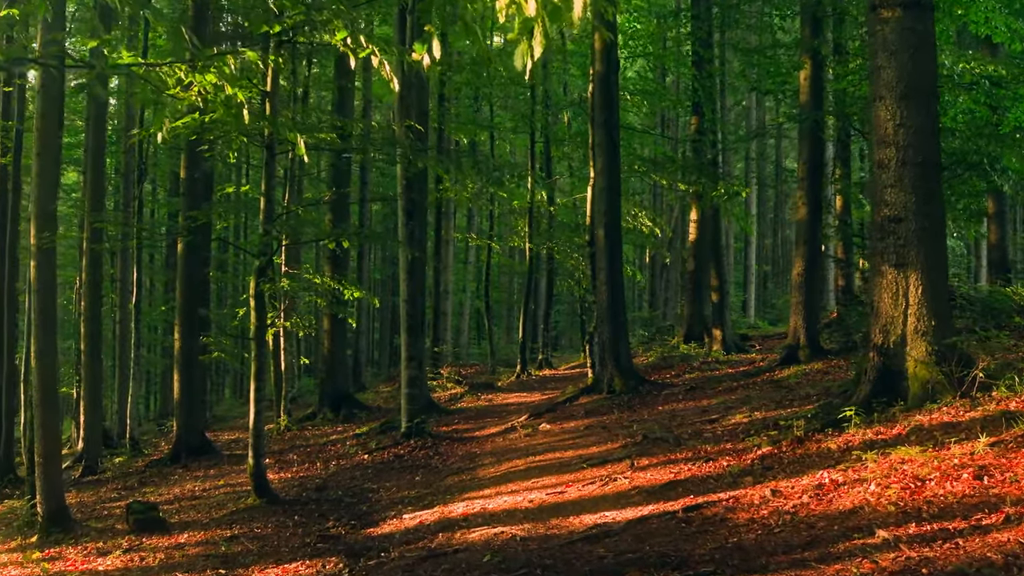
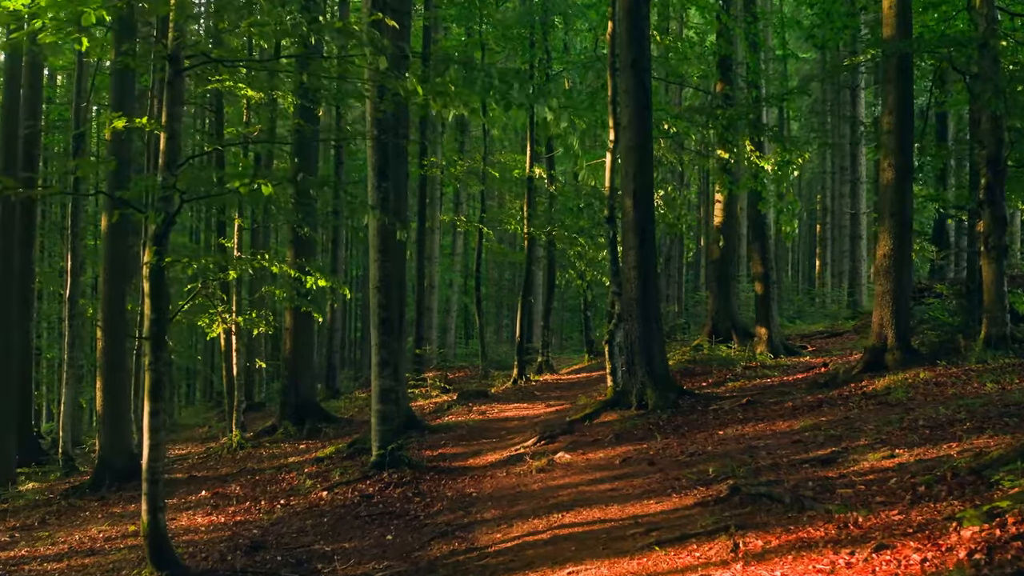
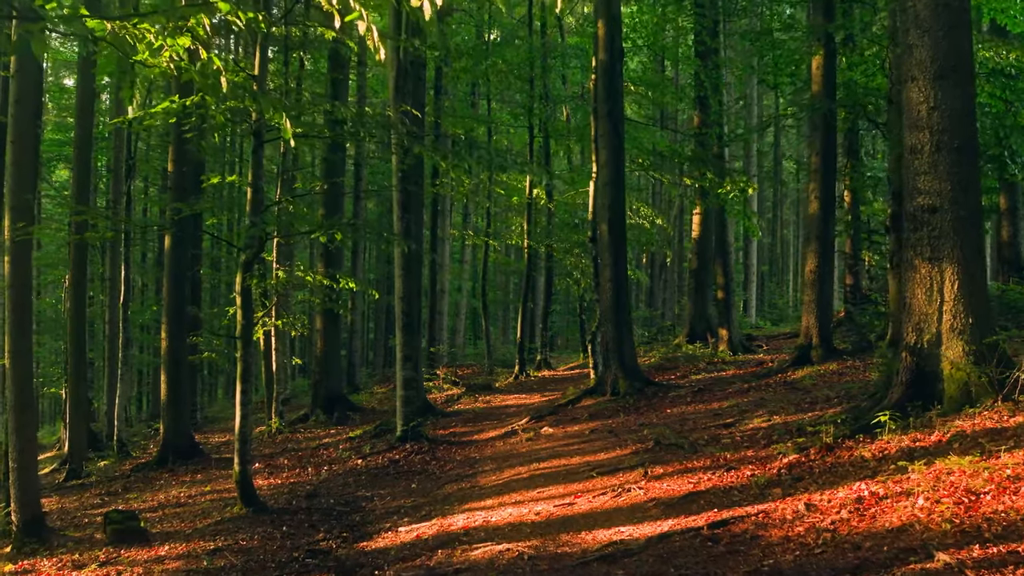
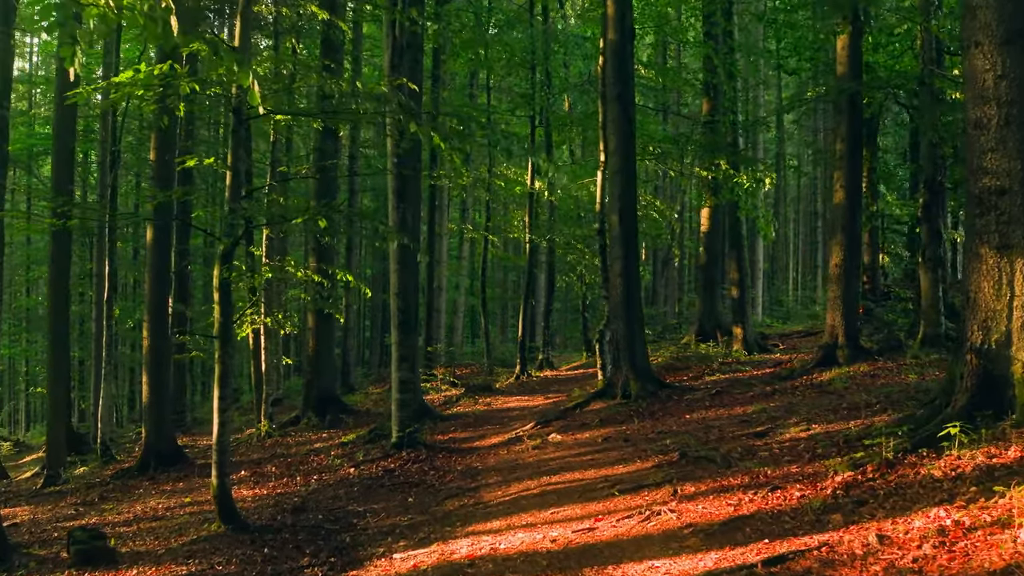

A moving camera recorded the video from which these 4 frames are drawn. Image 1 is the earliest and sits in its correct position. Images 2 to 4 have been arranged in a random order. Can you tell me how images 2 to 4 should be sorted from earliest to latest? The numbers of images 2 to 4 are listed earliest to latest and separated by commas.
3, 4, 2
